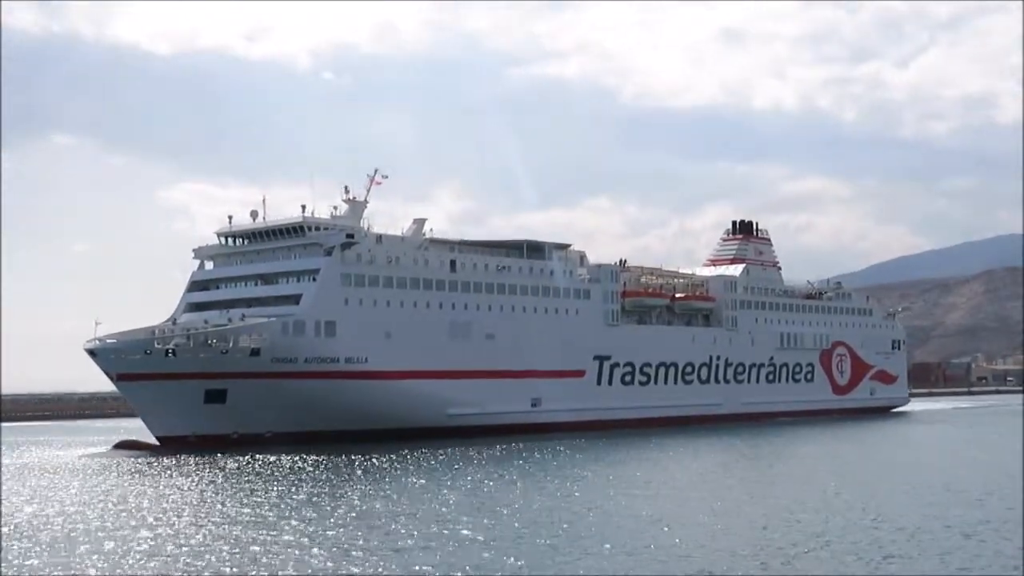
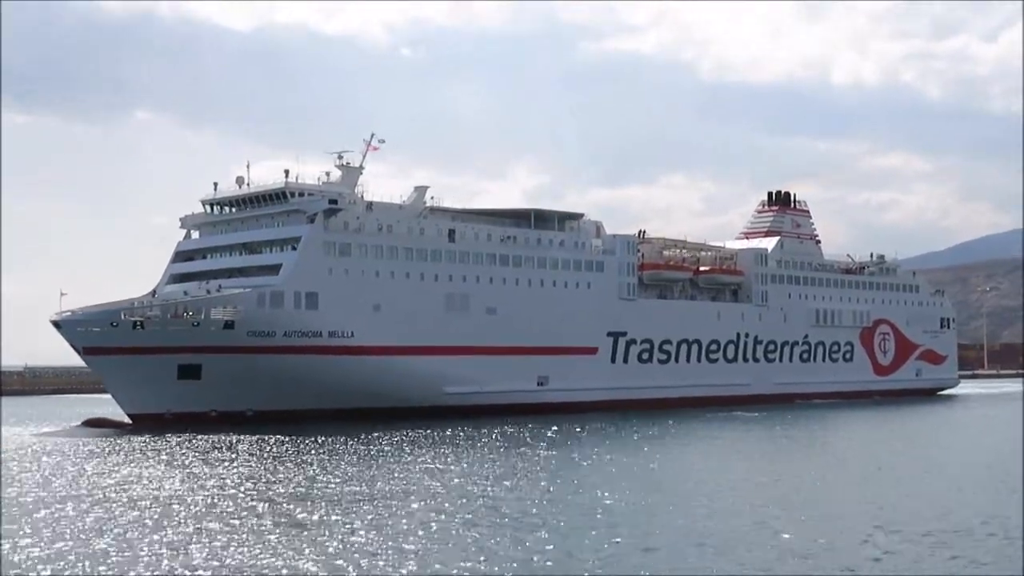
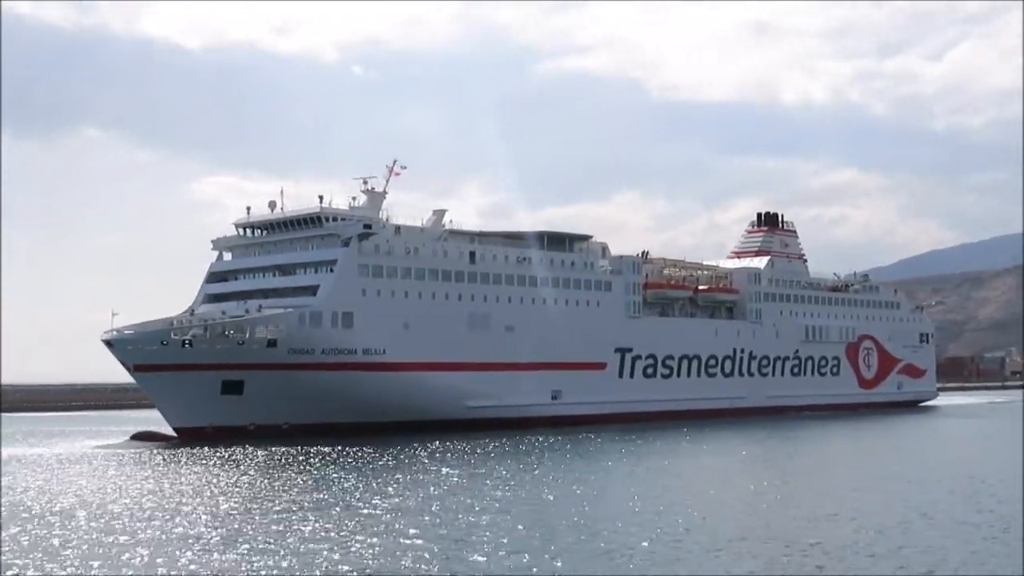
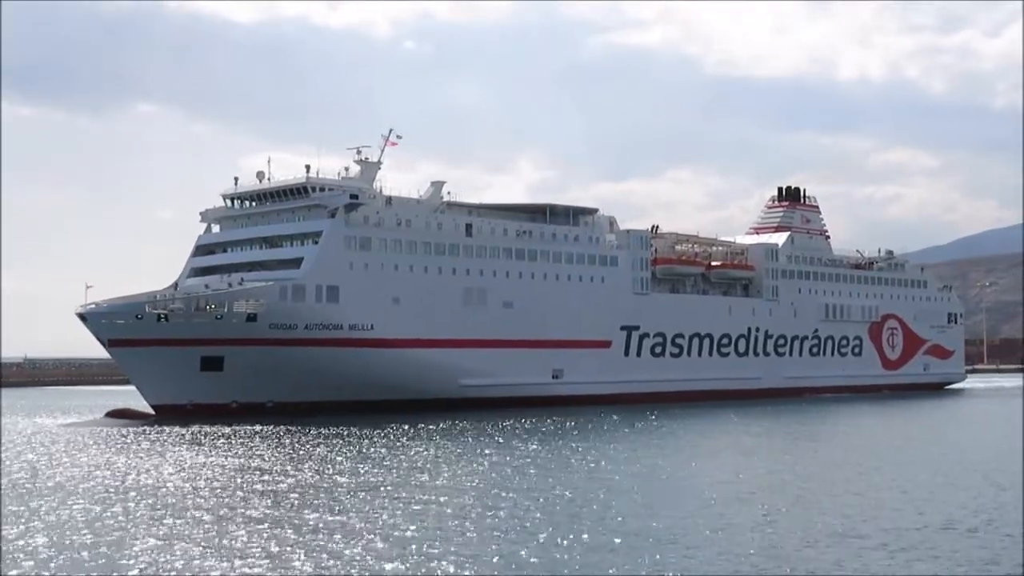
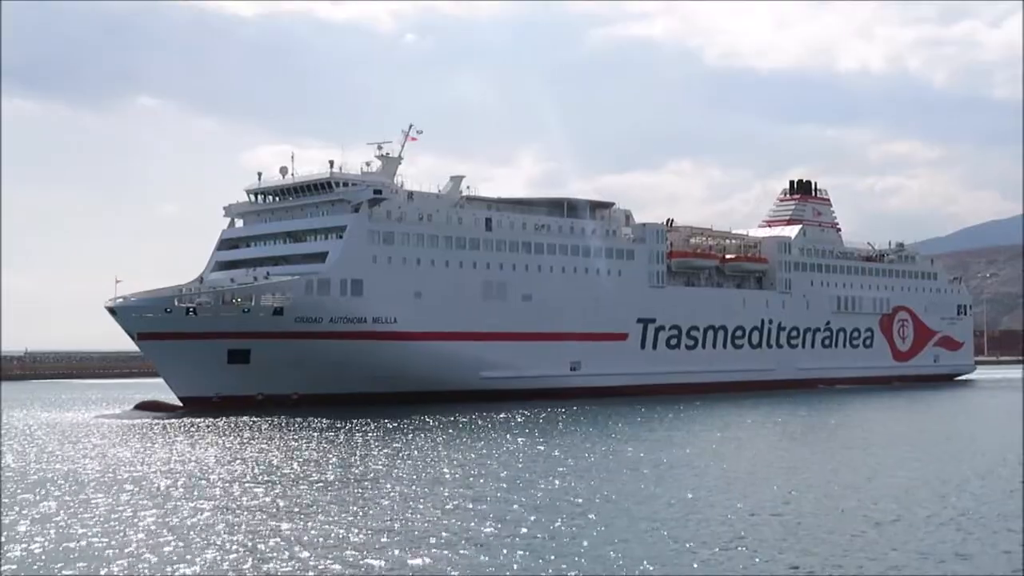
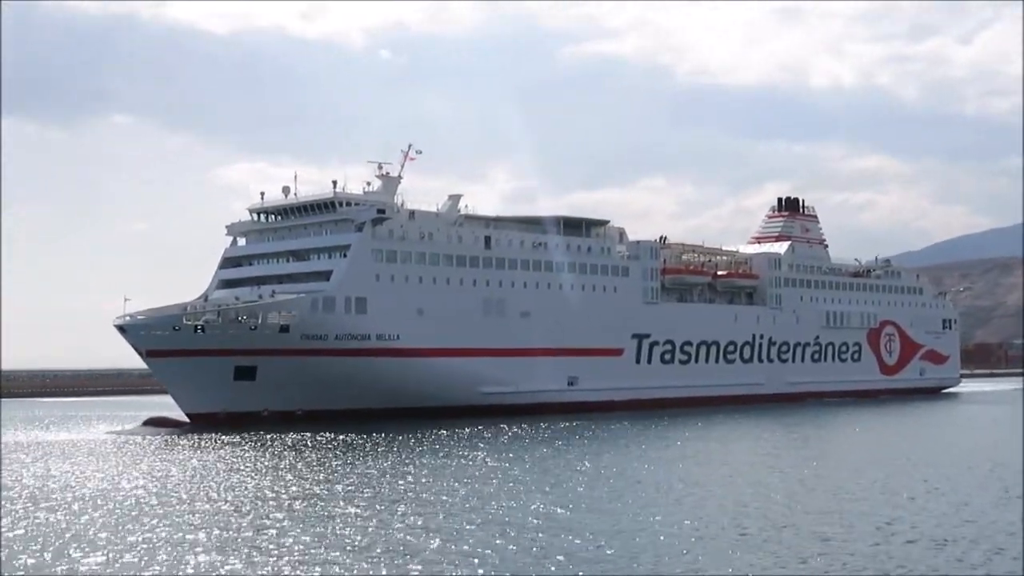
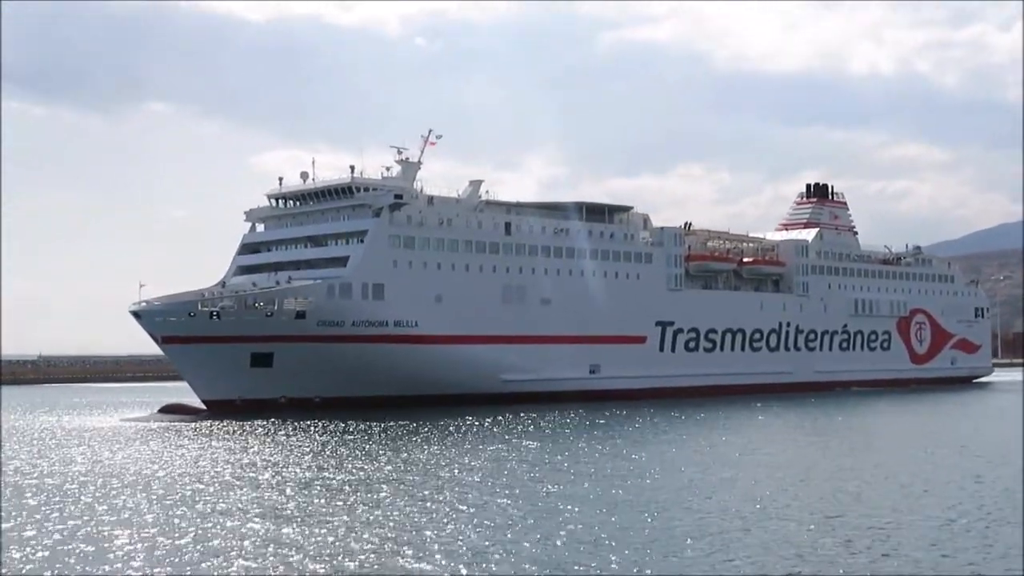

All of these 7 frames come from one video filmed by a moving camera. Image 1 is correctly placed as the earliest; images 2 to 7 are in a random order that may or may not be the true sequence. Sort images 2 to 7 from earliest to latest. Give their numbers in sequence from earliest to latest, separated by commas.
3, 6, 7, 5, 4, 2
